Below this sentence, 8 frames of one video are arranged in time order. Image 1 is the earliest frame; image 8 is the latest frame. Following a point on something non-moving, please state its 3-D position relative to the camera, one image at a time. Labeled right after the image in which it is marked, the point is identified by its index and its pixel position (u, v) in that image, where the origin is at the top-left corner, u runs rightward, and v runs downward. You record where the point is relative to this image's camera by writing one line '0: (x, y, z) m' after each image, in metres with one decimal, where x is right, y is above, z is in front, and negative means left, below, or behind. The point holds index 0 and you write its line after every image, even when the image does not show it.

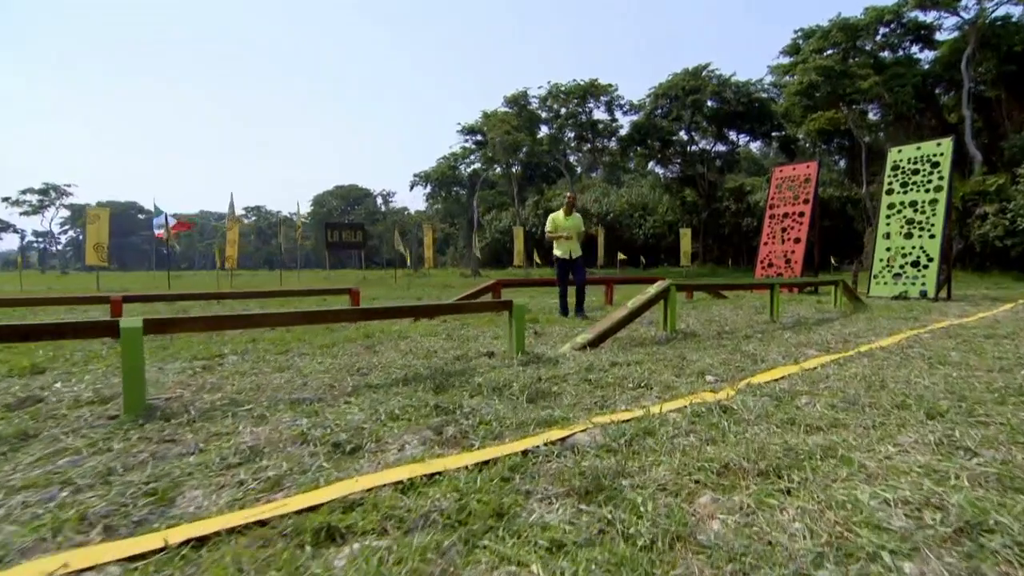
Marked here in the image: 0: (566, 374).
0: (+0.5, -0.8, +5.2) m
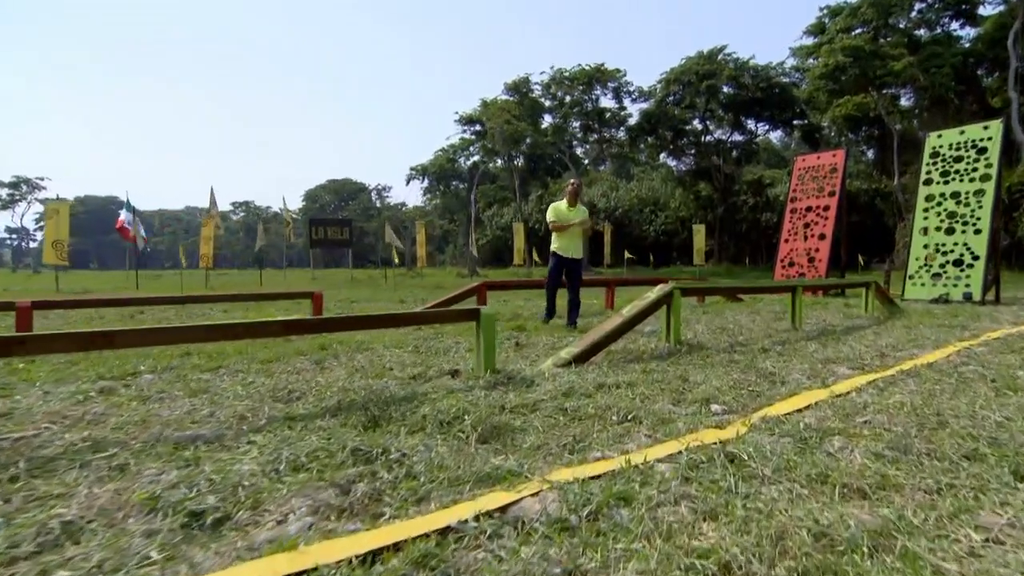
0: (+0.2, -0.8, +4.3) m
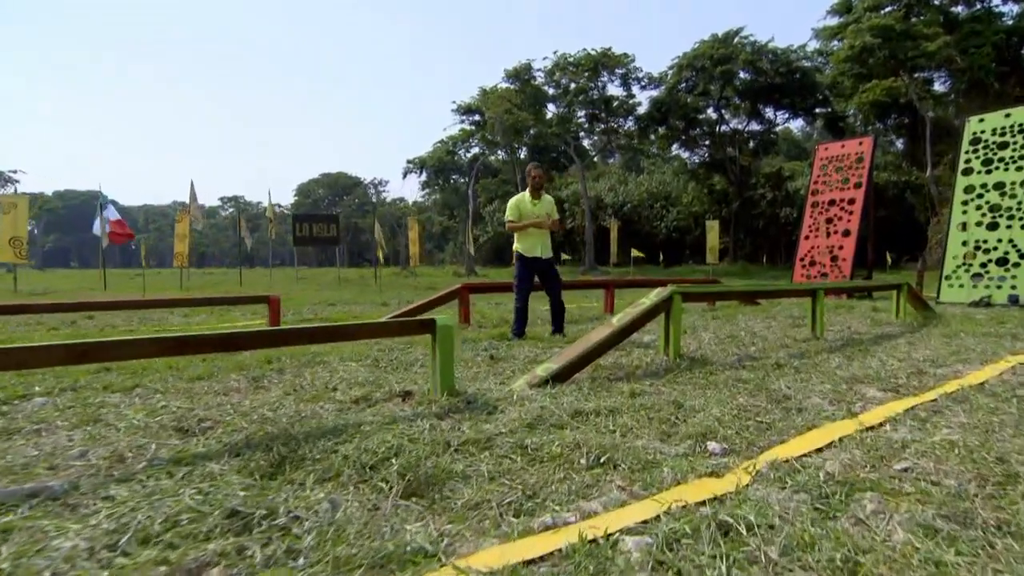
0: (-0.1, -0.9, +3.5) m
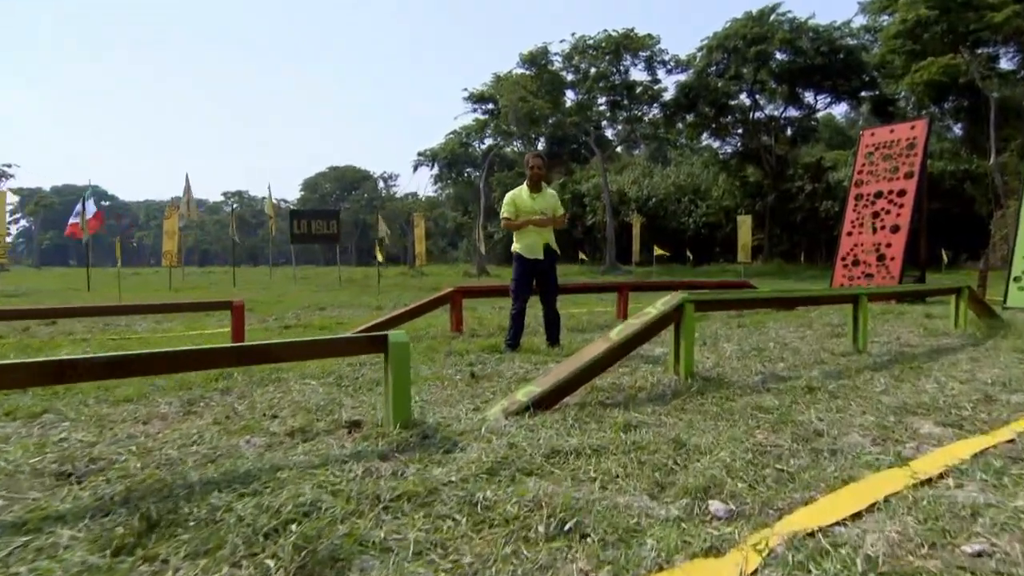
0: (-0.3, -1.0, +2.8) m
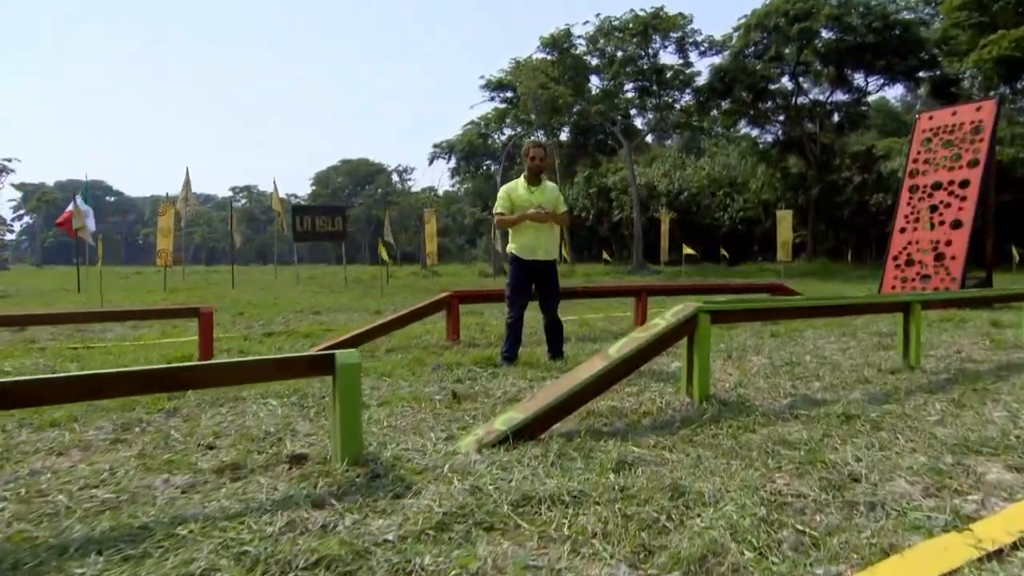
0: (-0.6, -1.0, +2.3) m
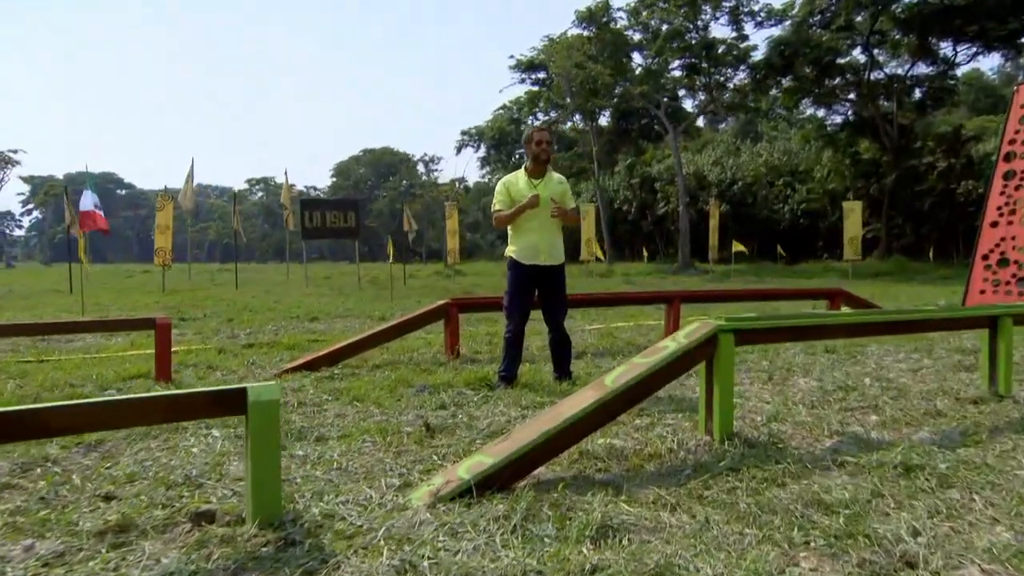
0: (-0.9, -1.2, +1.8) m
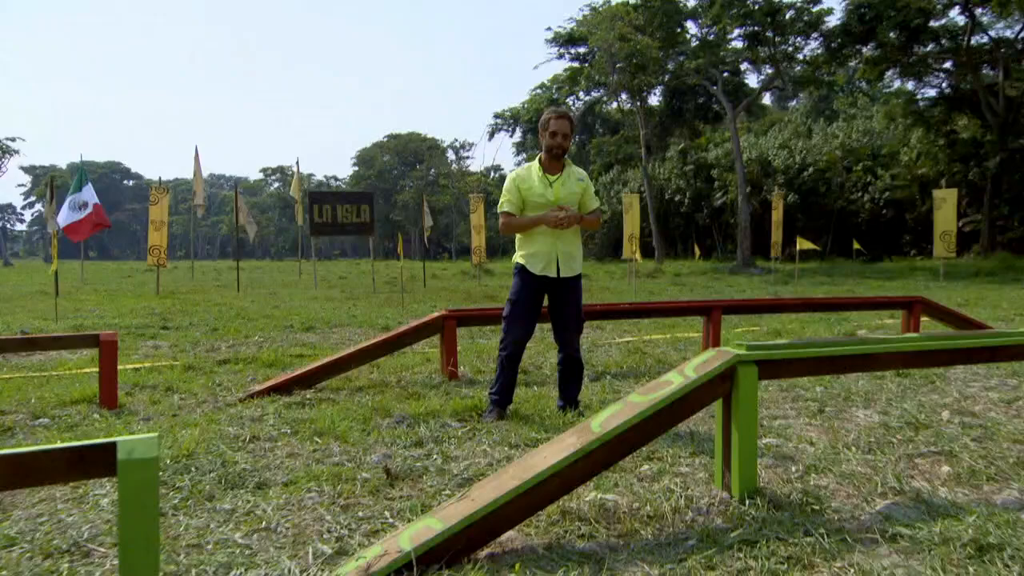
0: (-1.2, -1.3, +1.4) m
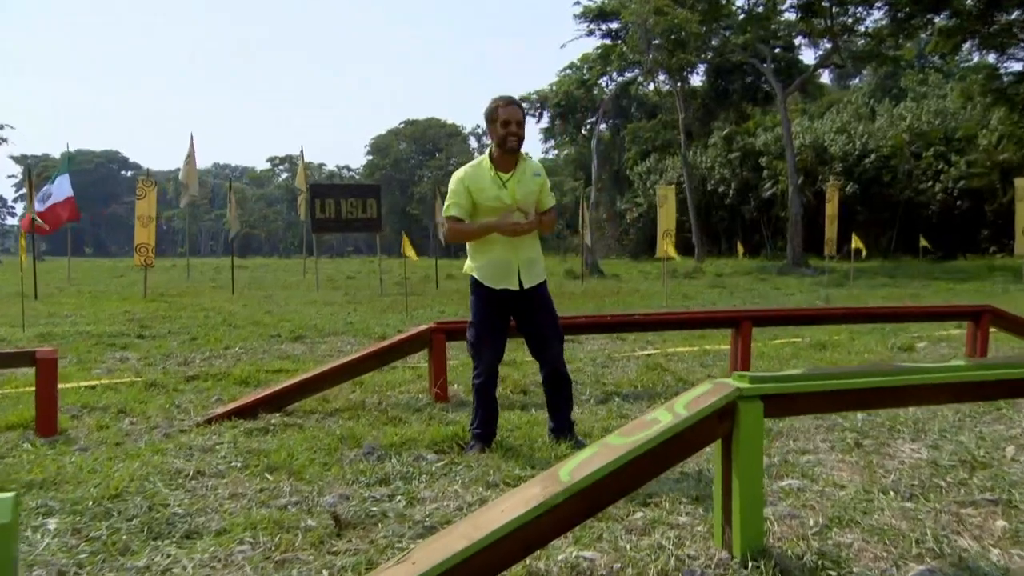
0: (-1.5, -1.4, +1.0) m
